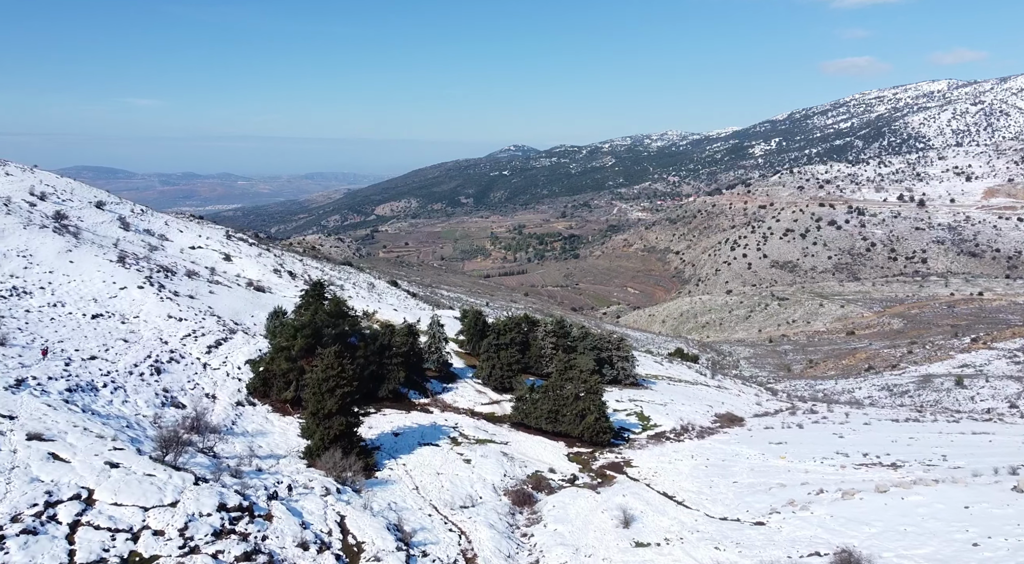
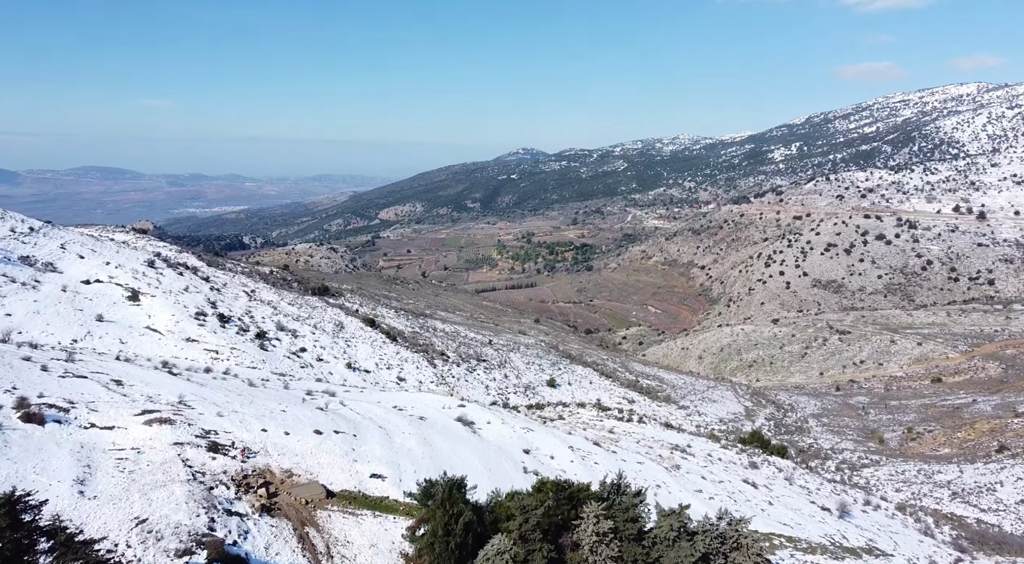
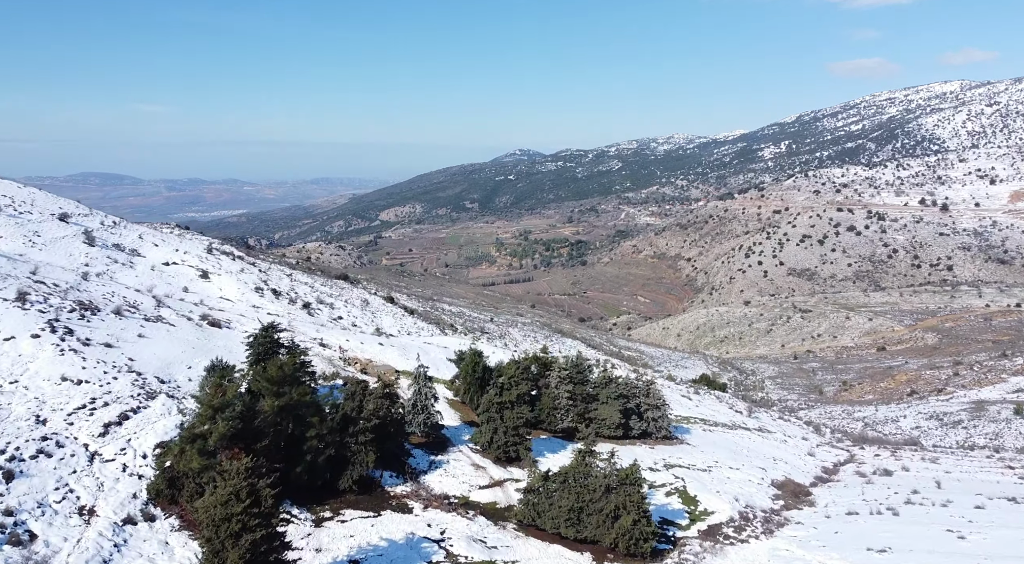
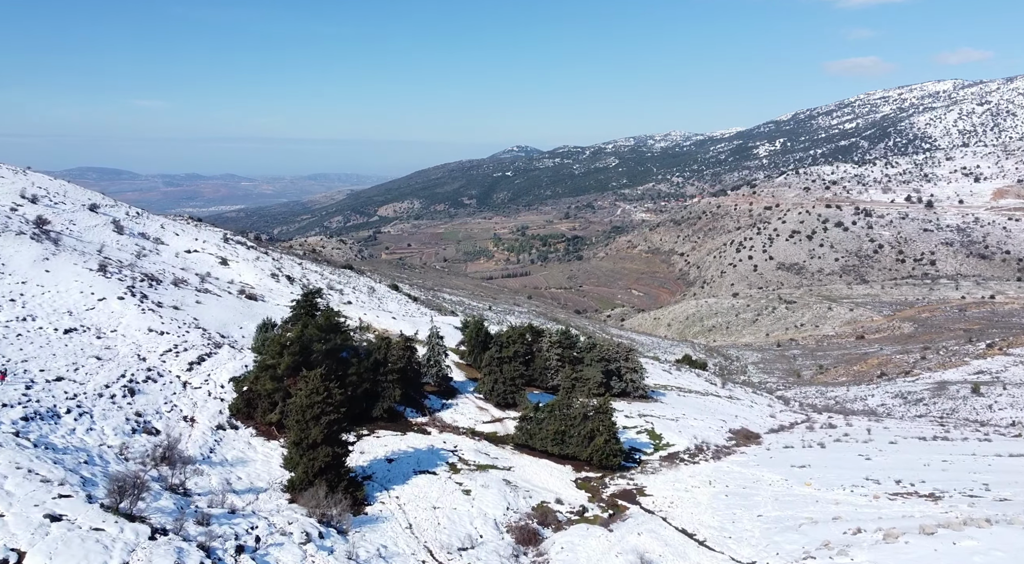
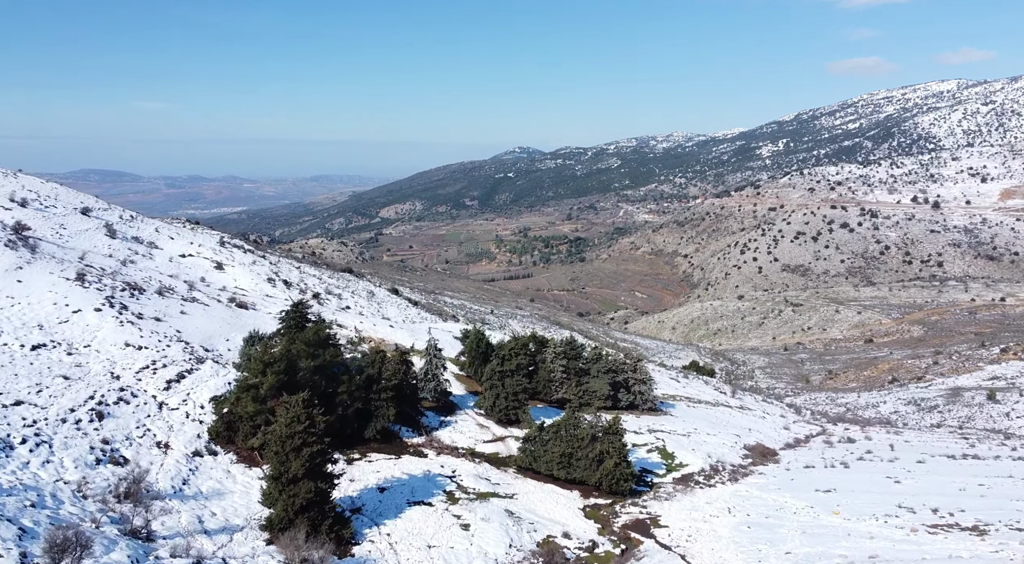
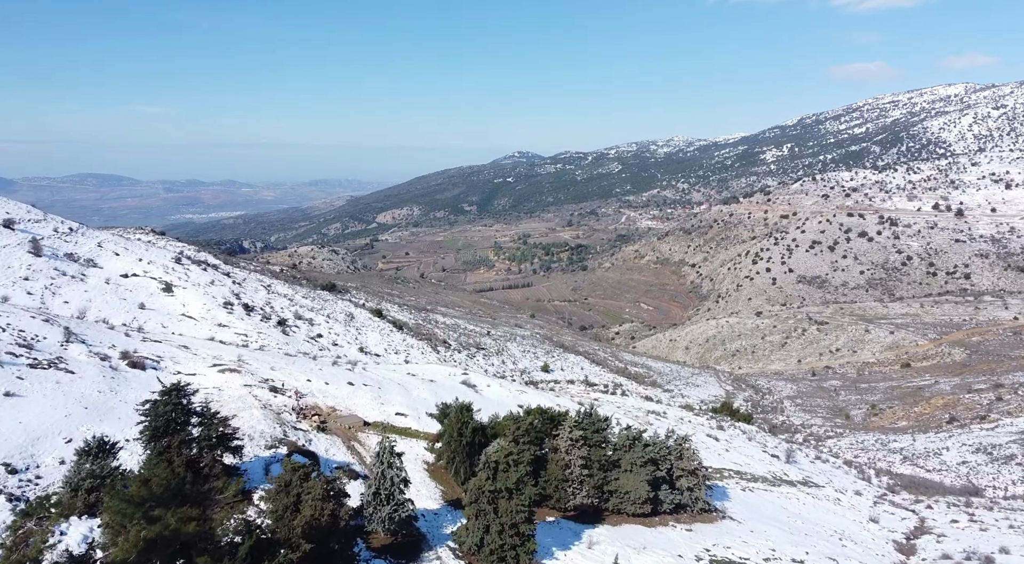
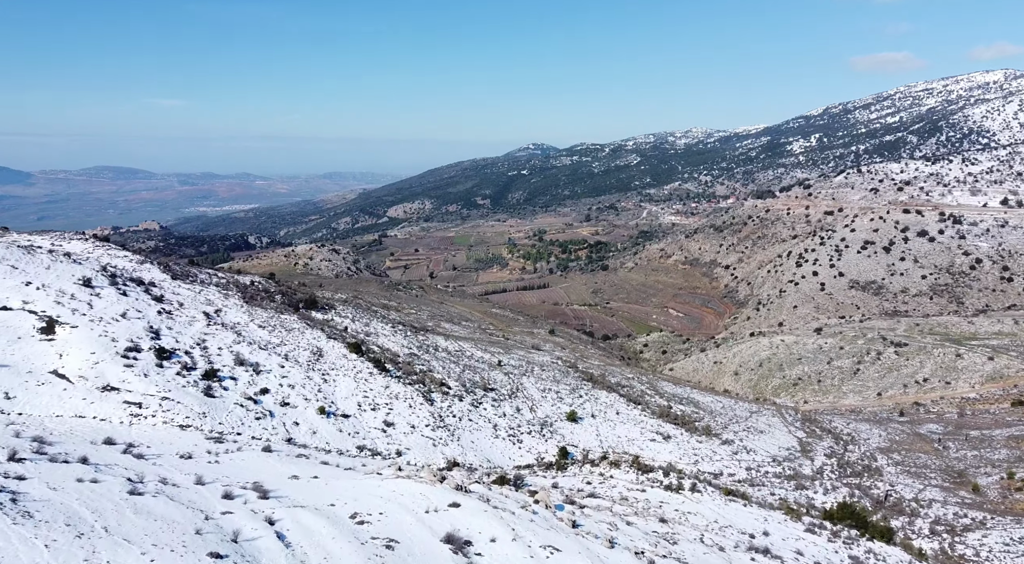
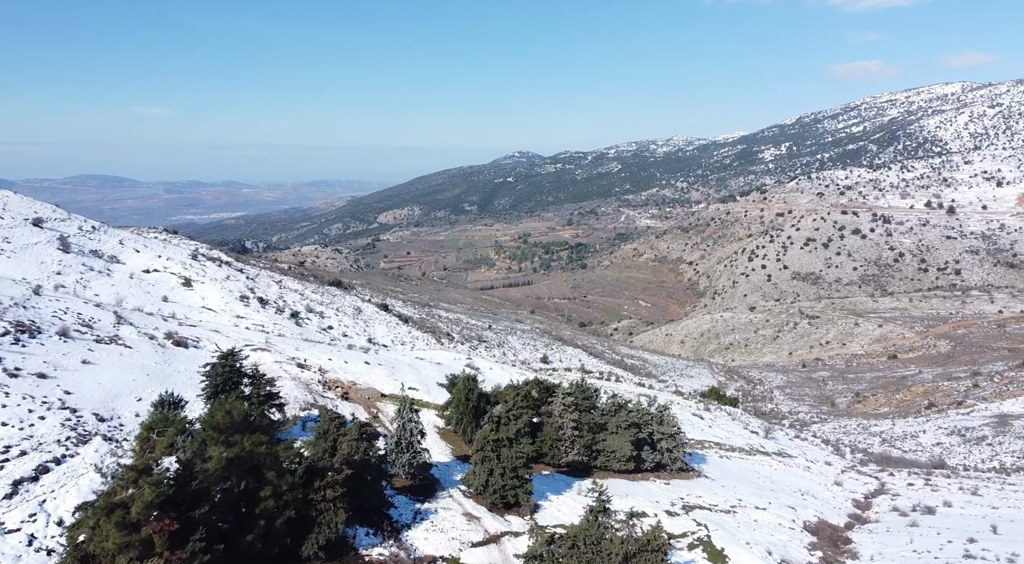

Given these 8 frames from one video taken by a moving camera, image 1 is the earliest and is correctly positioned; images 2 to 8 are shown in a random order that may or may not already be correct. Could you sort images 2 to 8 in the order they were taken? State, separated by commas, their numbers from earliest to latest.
4, 5, 3, 8, 6, 2, 7
